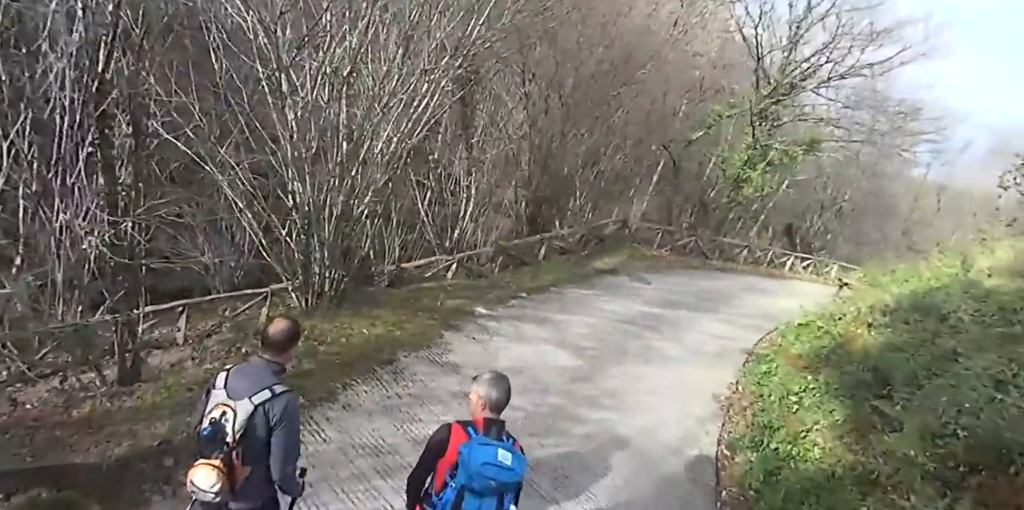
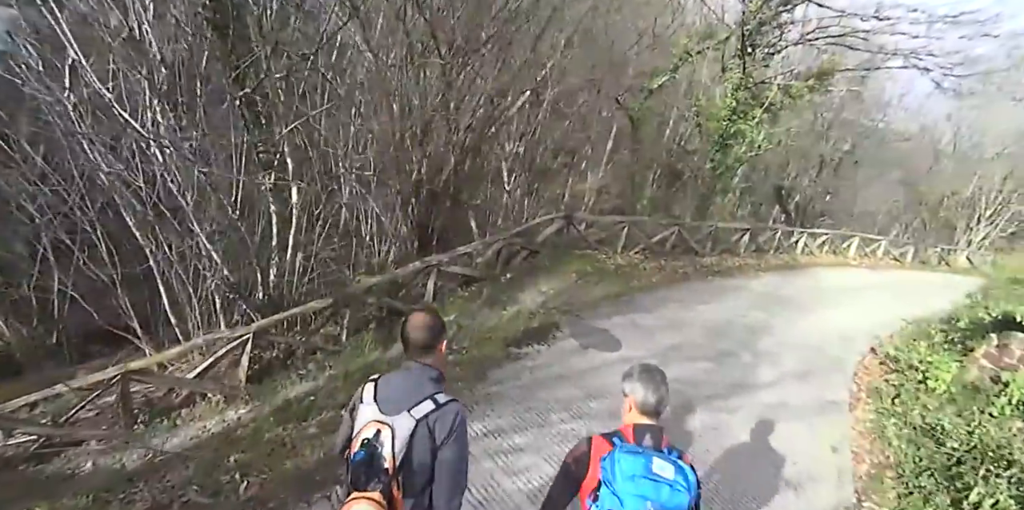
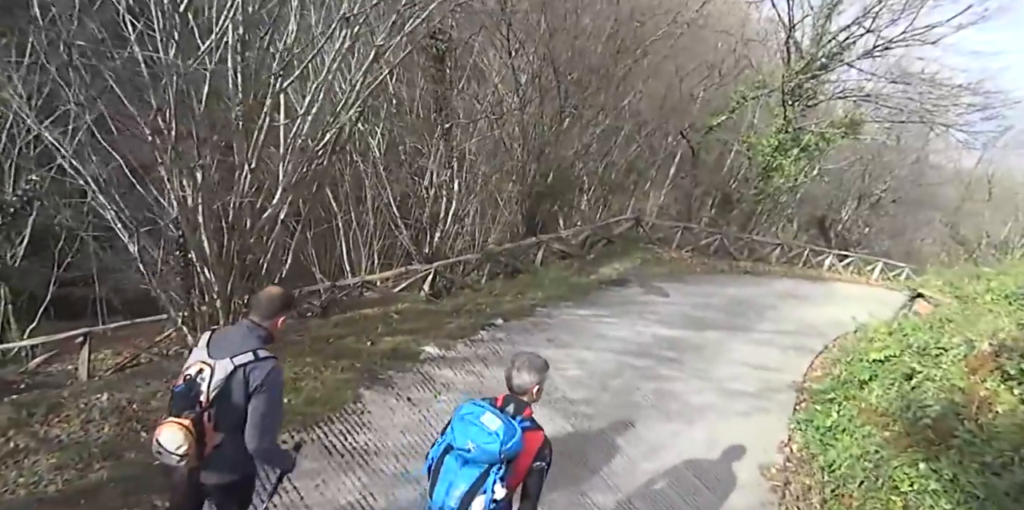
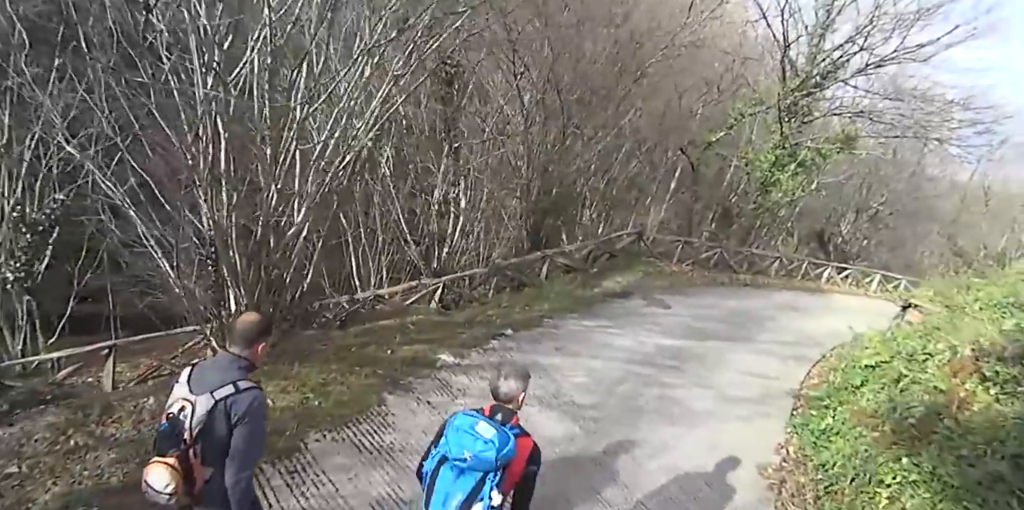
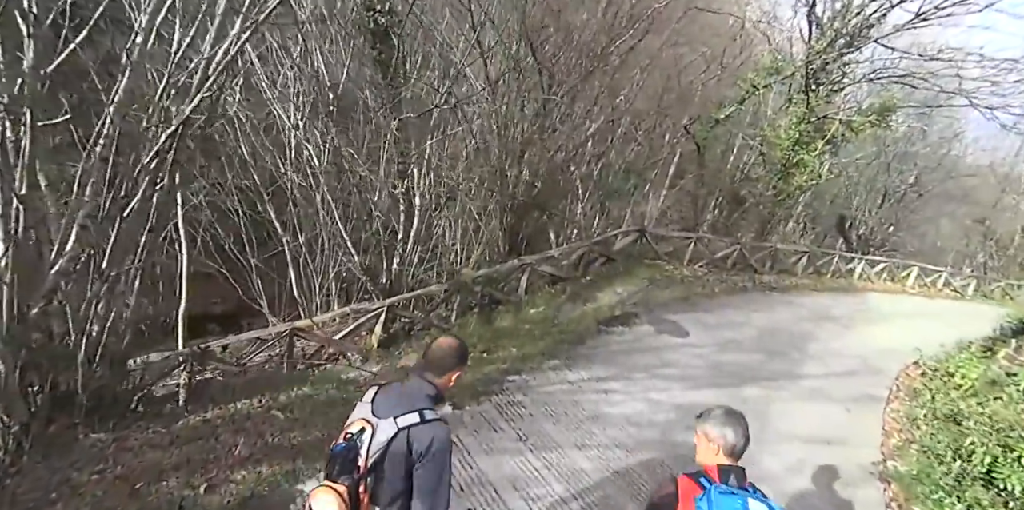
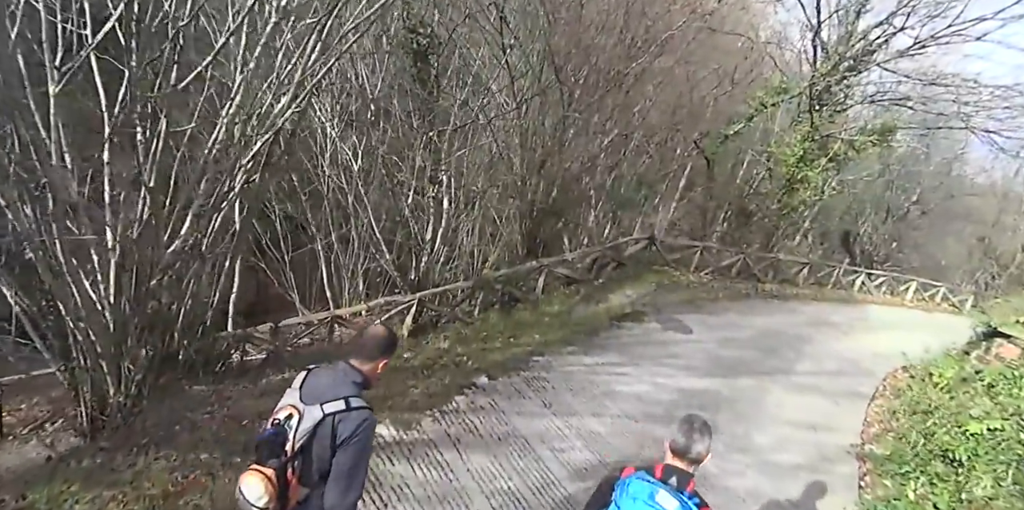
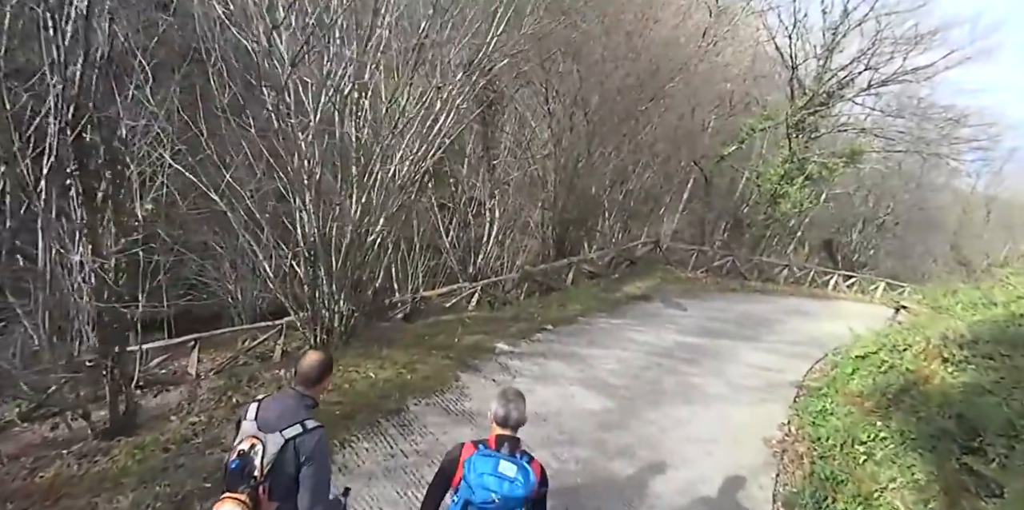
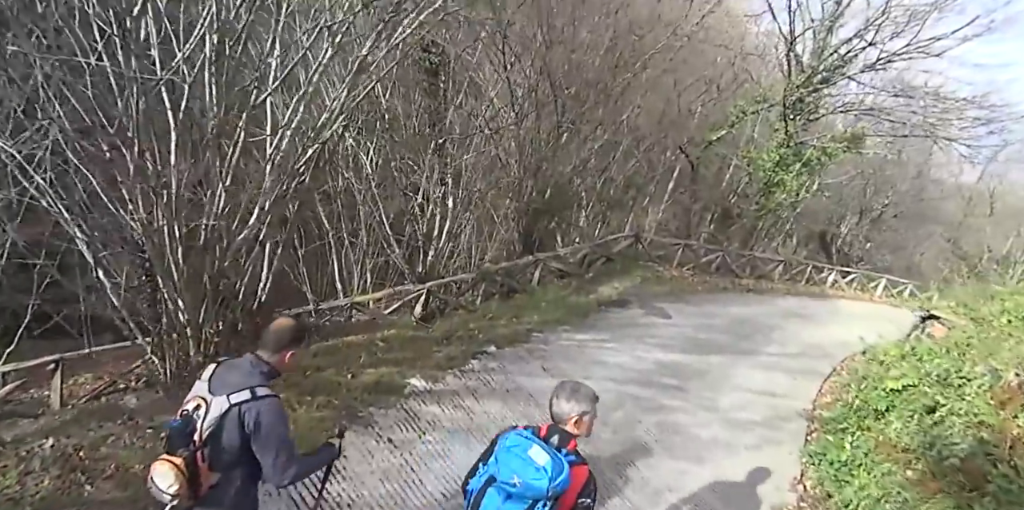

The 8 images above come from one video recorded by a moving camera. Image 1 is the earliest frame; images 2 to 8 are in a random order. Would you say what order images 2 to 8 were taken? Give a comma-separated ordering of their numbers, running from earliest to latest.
7, 4, 3, 8, 6, 5, 2
